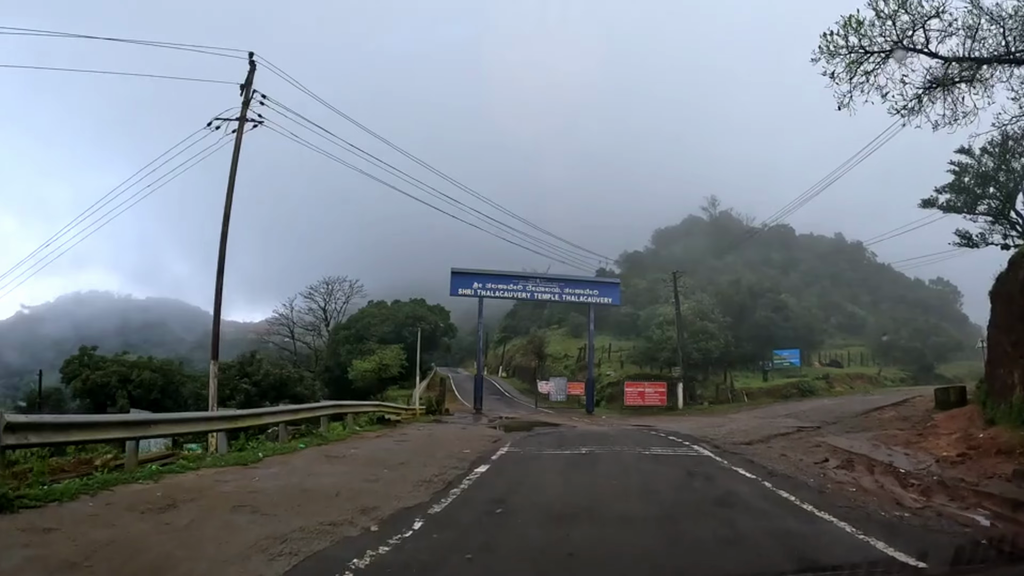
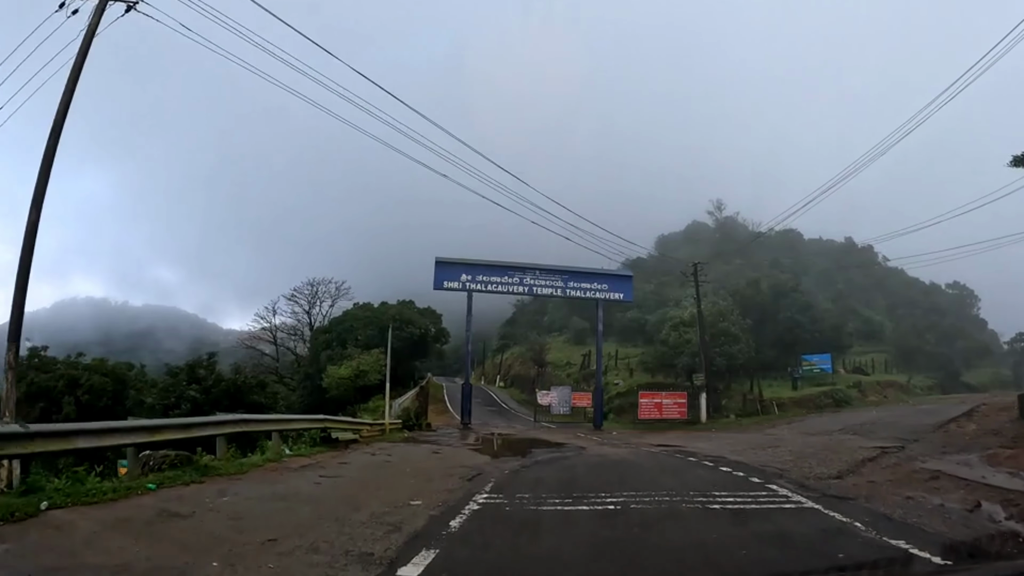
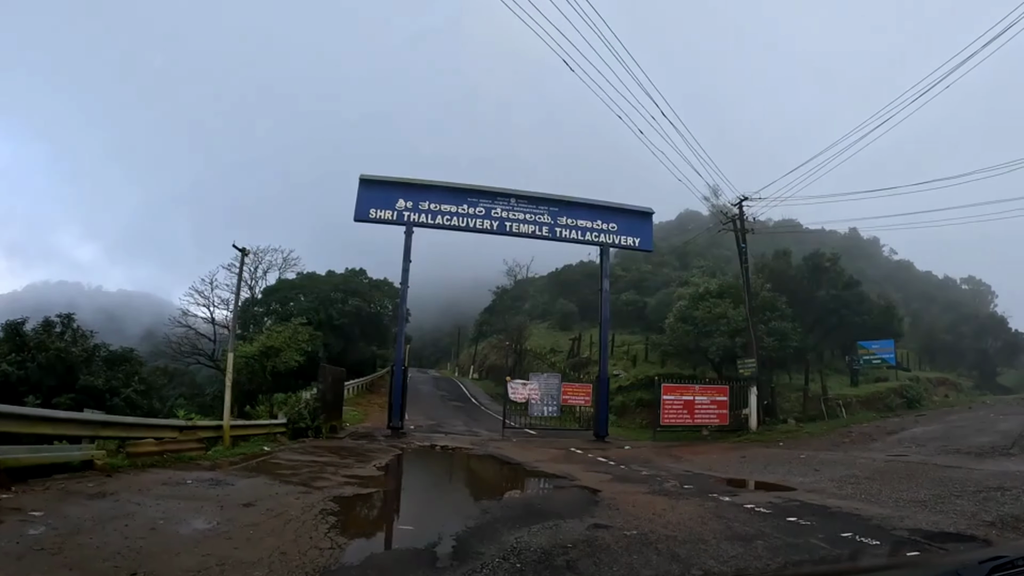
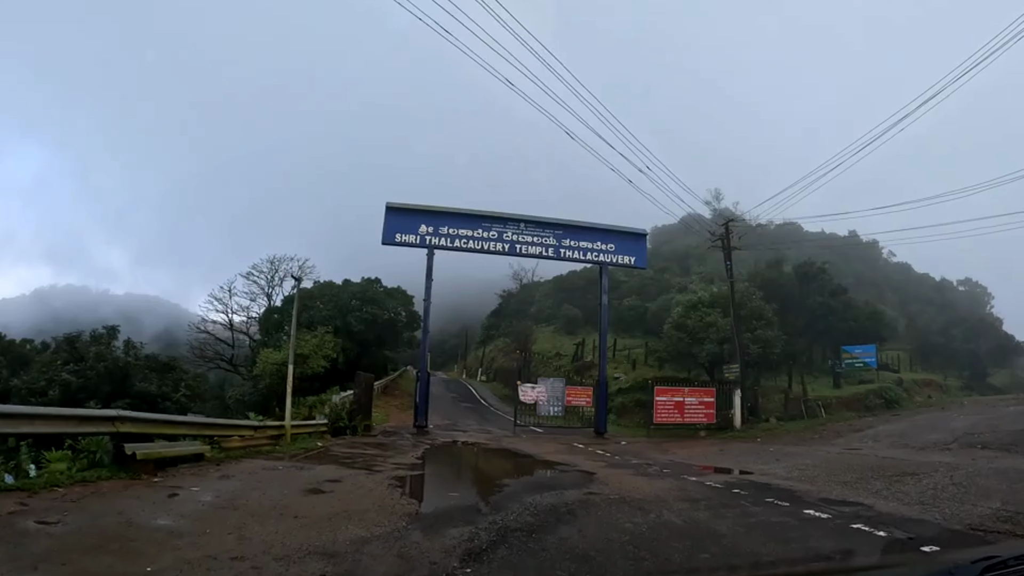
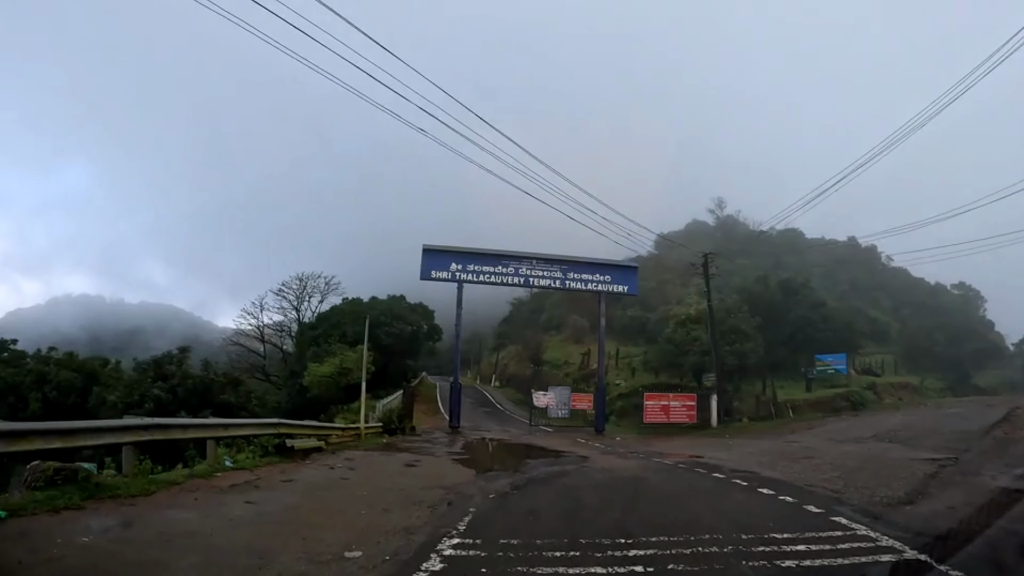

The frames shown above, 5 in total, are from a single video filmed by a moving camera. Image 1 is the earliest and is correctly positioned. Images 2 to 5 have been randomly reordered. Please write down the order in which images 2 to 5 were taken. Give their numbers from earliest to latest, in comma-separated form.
2, 5, 4, 3
